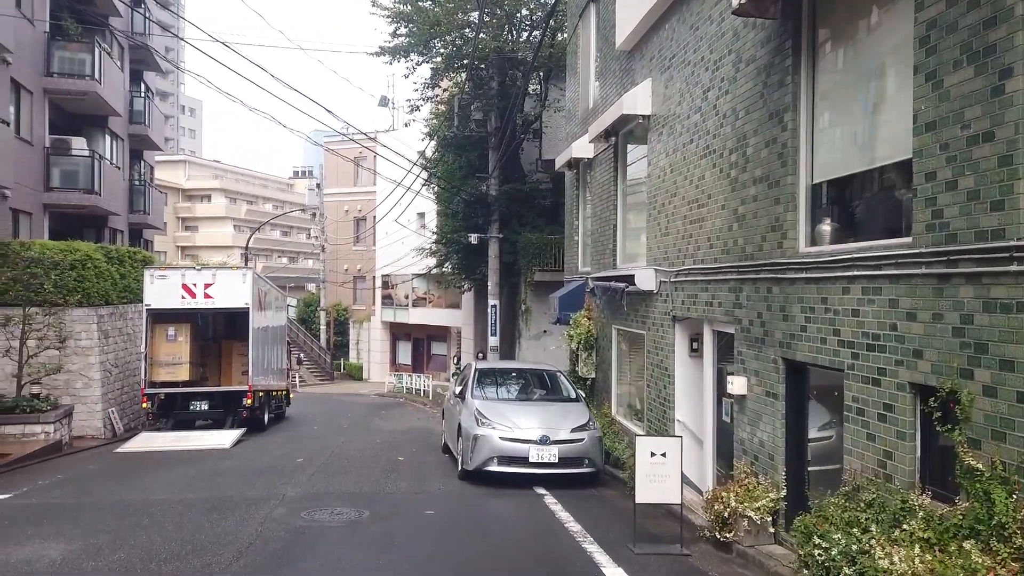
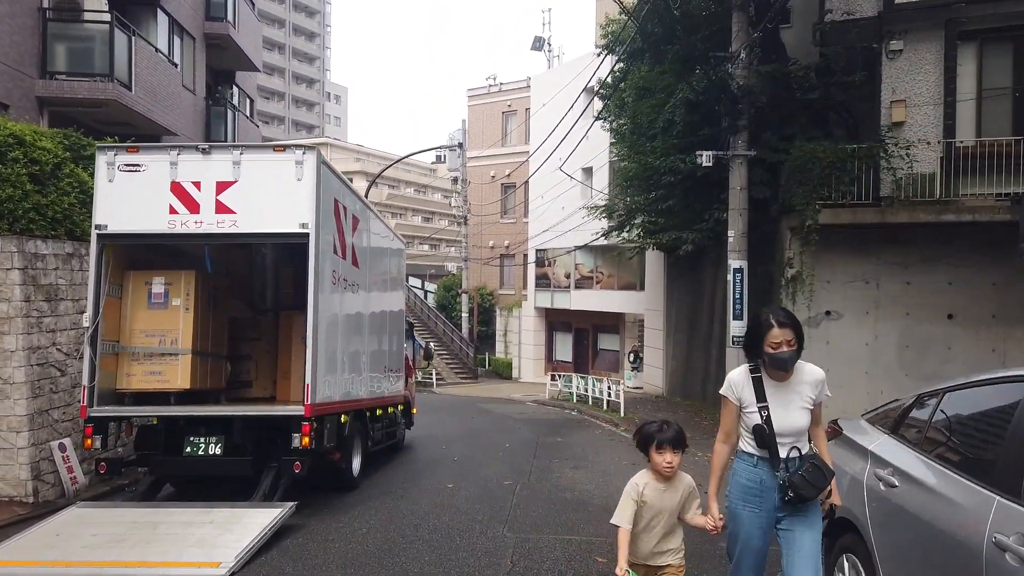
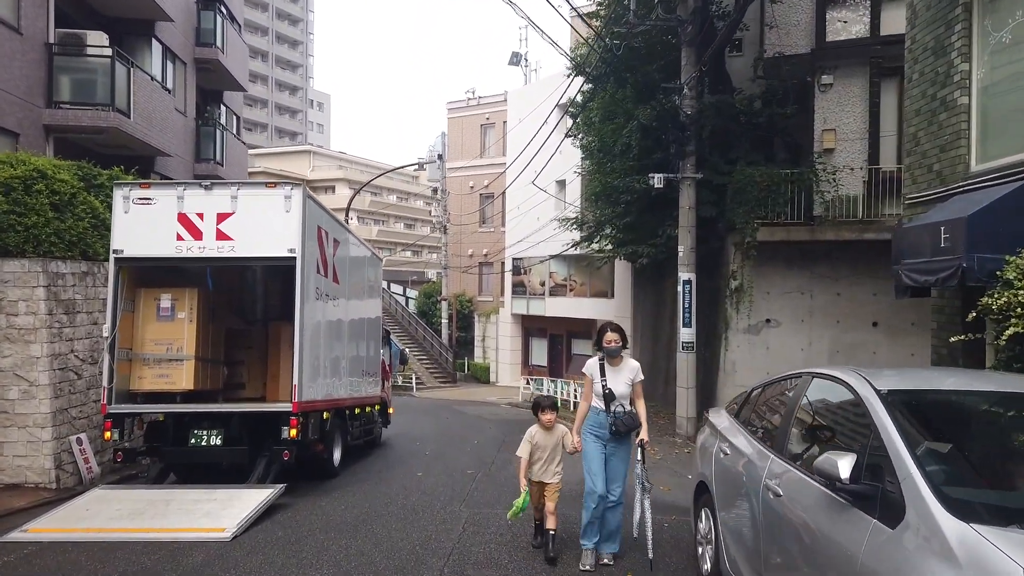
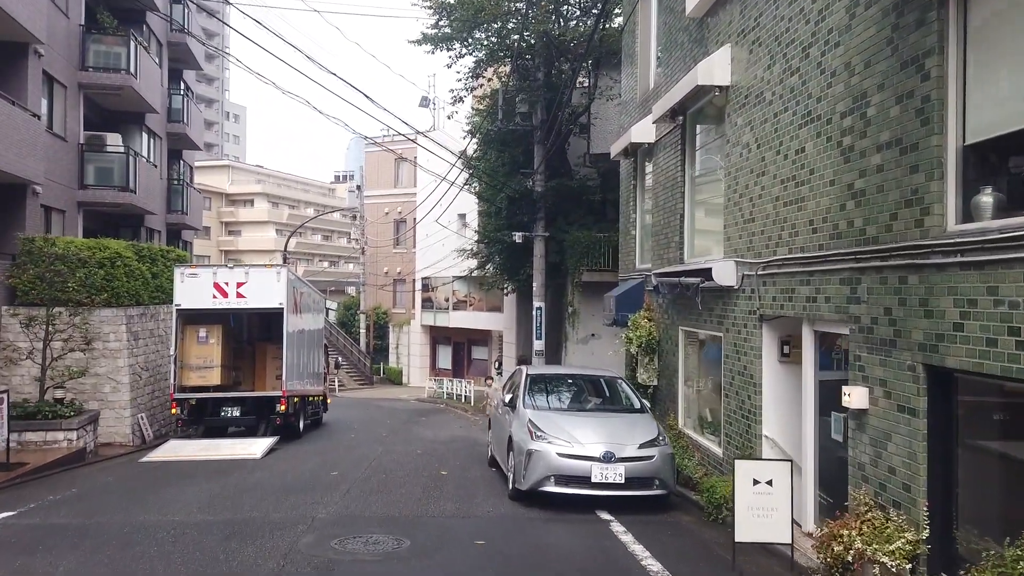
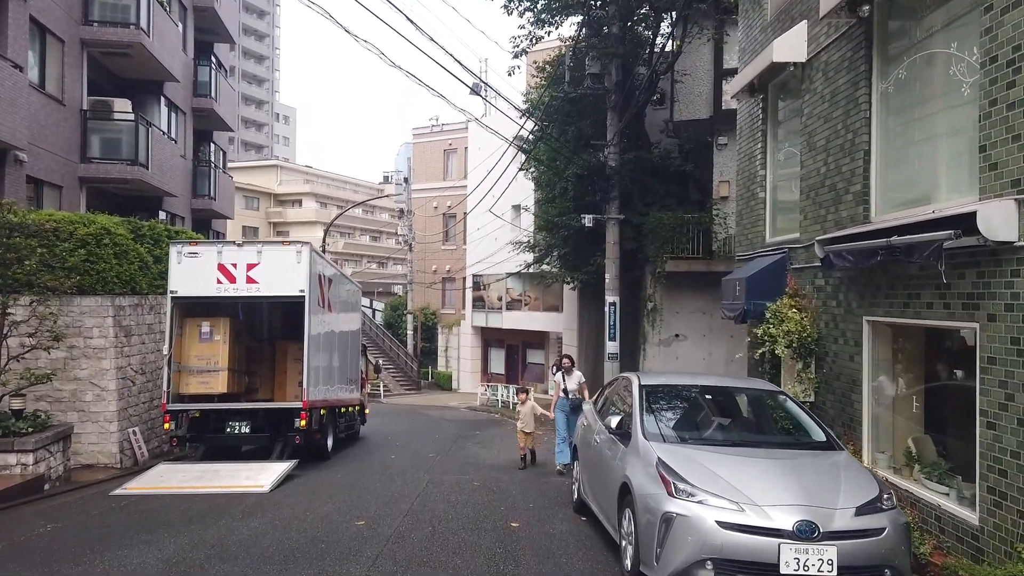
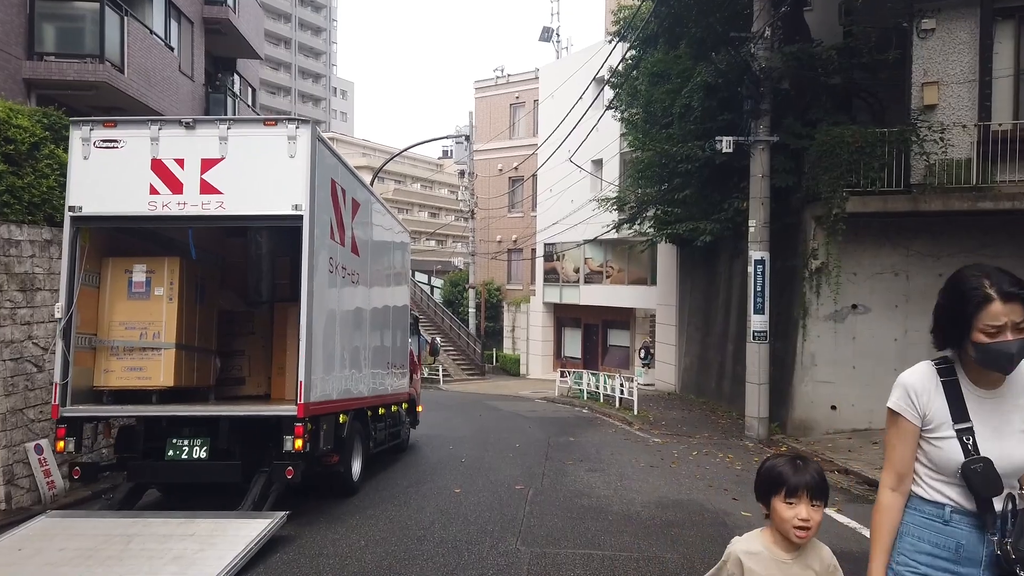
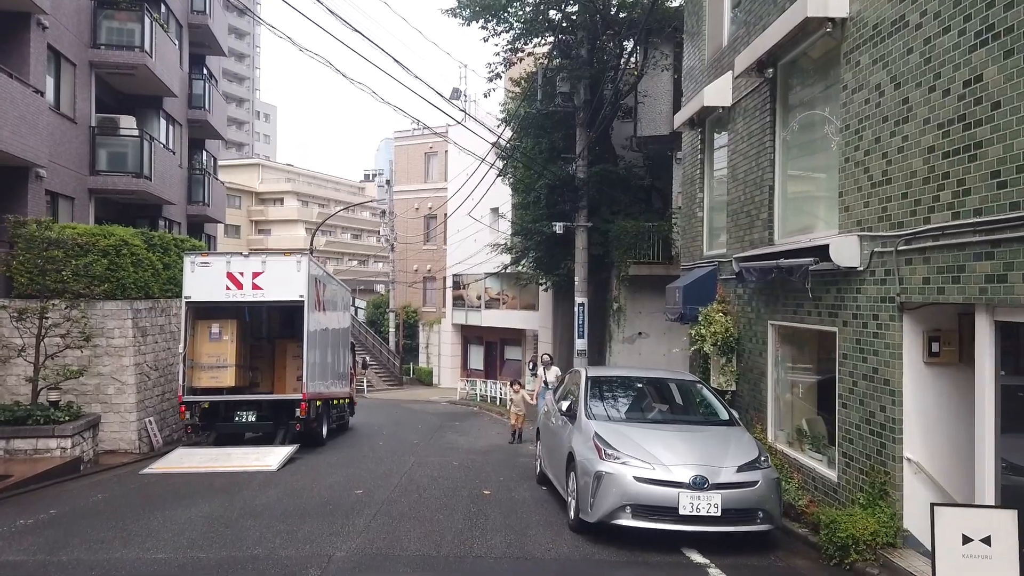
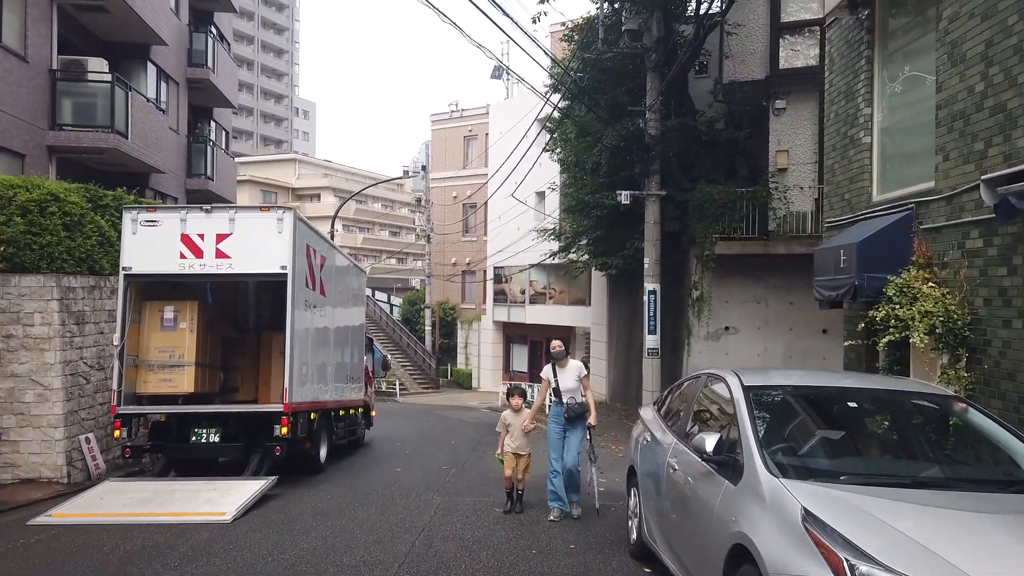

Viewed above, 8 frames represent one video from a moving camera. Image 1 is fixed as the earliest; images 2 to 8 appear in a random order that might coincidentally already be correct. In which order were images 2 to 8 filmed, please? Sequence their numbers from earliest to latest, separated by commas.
4, 7, 5, 8, 3, 2, 6
